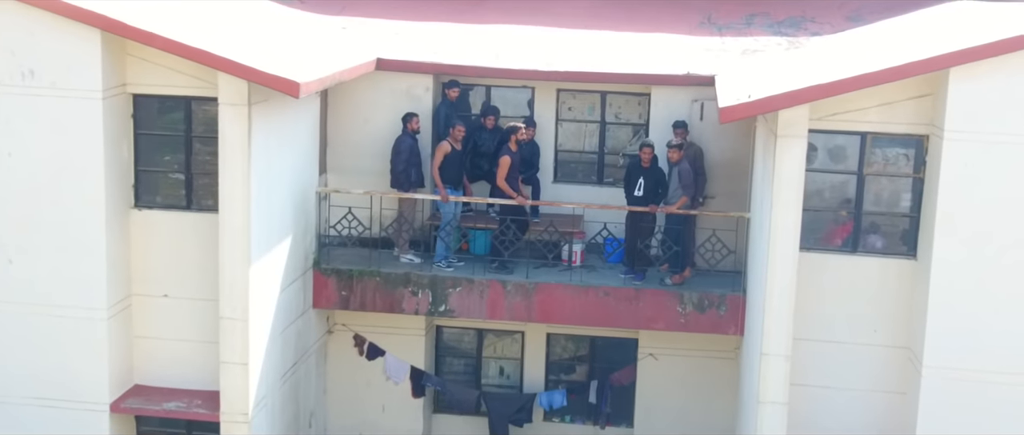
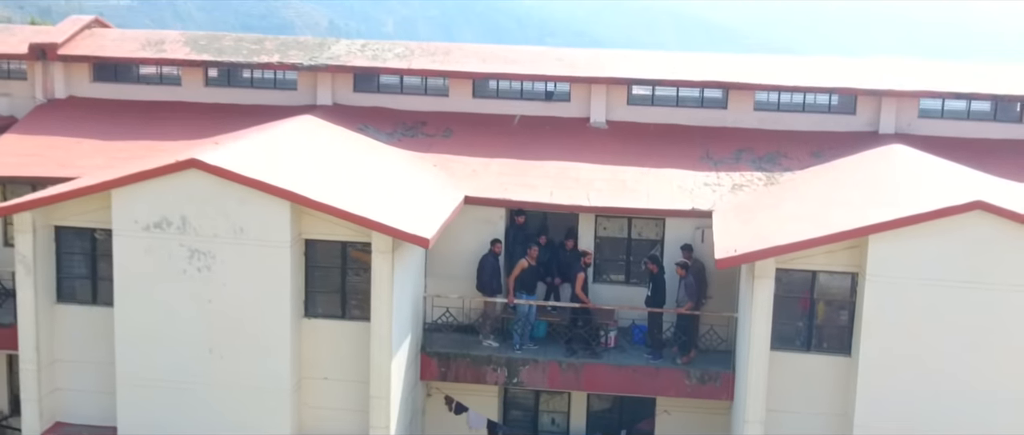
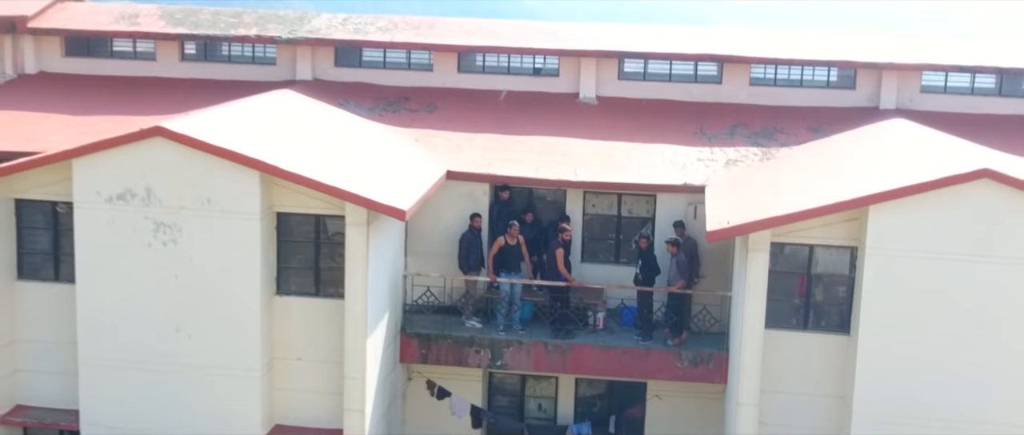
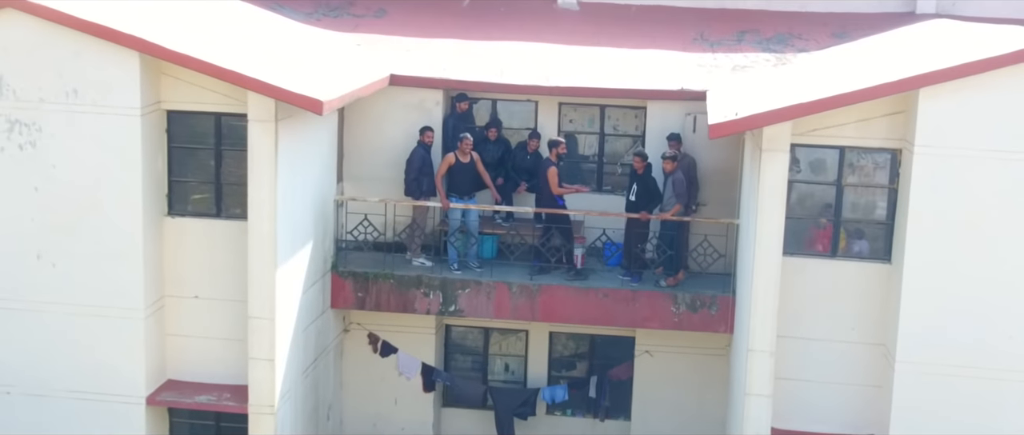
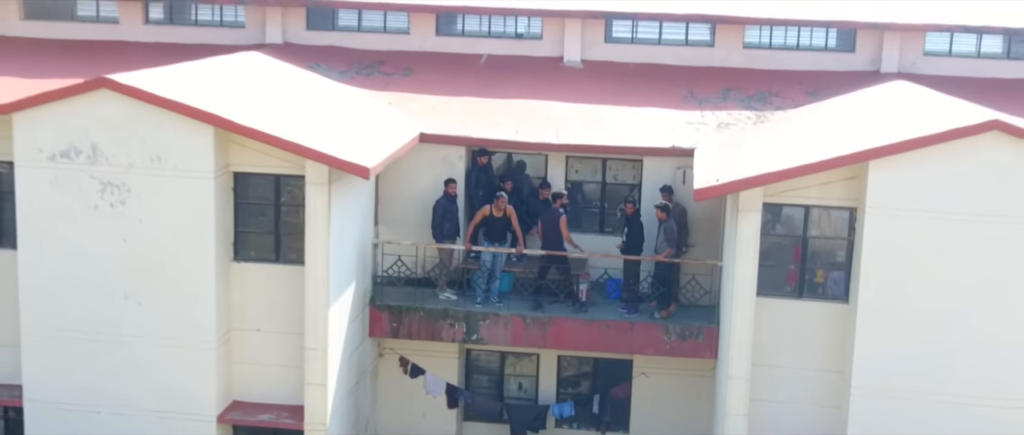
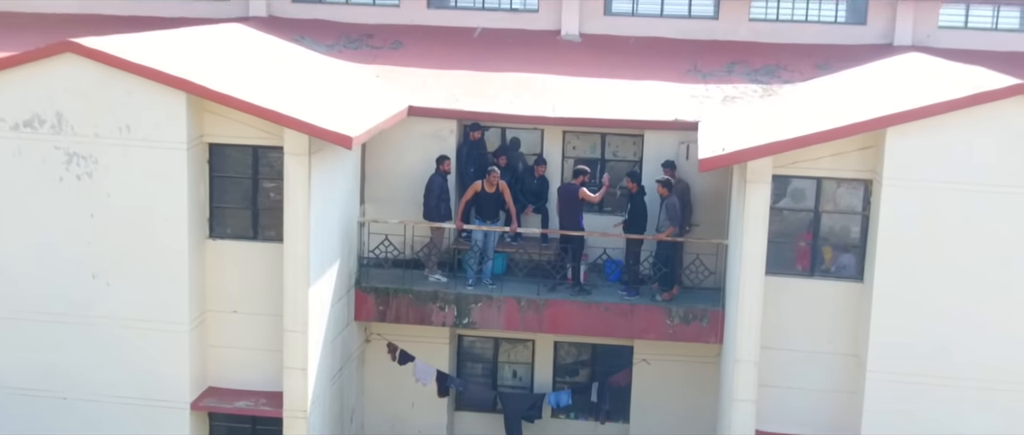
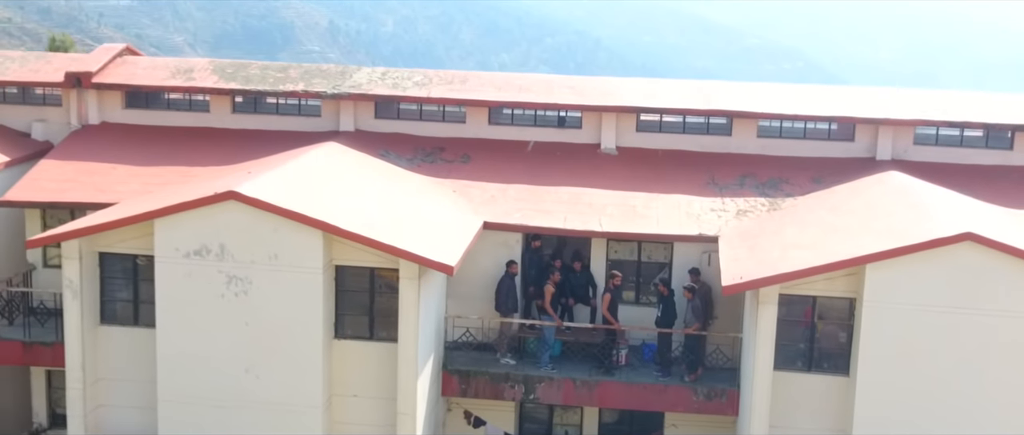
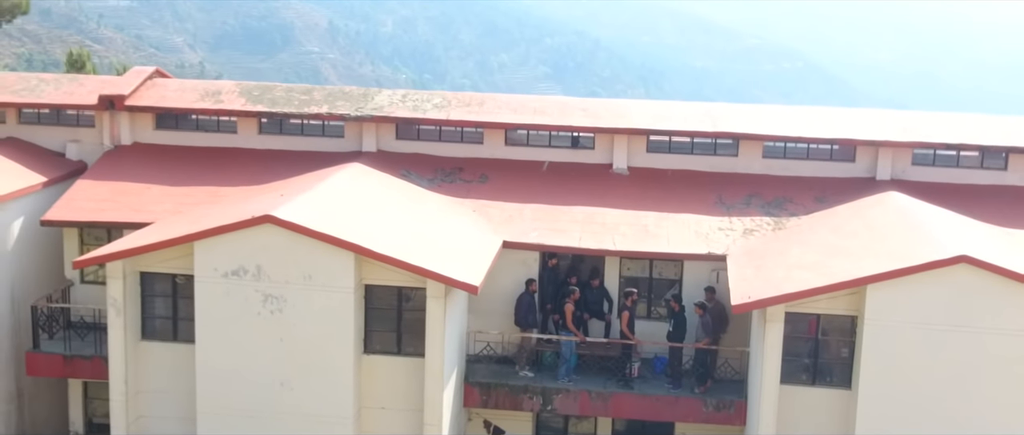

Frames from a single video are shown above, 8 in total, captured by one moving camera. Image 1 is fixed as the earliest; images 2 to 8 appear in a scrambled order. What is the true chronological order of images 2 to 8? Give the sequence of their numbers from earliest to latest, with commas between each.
4, 6, 5, 3, 2, 7, 8
